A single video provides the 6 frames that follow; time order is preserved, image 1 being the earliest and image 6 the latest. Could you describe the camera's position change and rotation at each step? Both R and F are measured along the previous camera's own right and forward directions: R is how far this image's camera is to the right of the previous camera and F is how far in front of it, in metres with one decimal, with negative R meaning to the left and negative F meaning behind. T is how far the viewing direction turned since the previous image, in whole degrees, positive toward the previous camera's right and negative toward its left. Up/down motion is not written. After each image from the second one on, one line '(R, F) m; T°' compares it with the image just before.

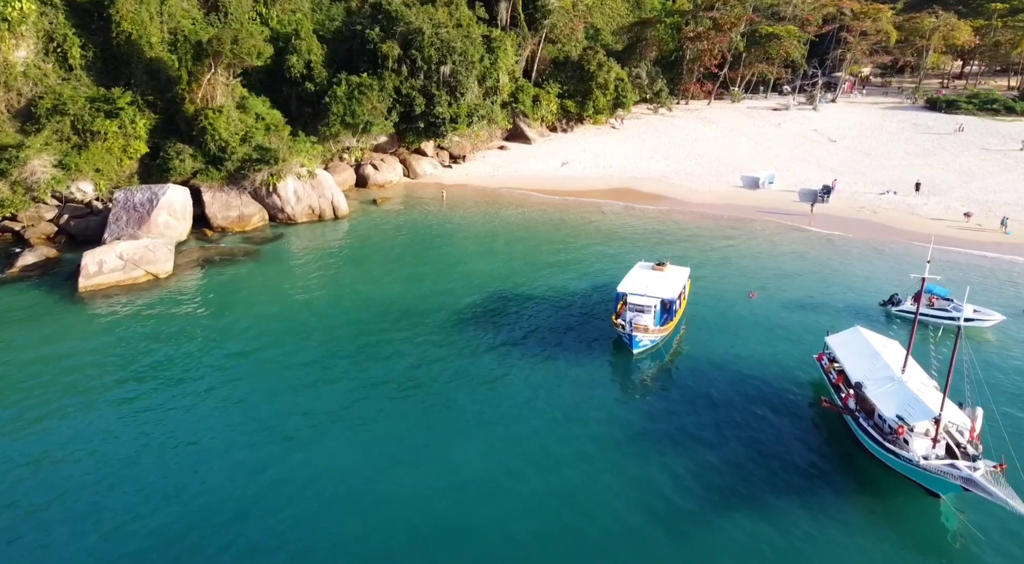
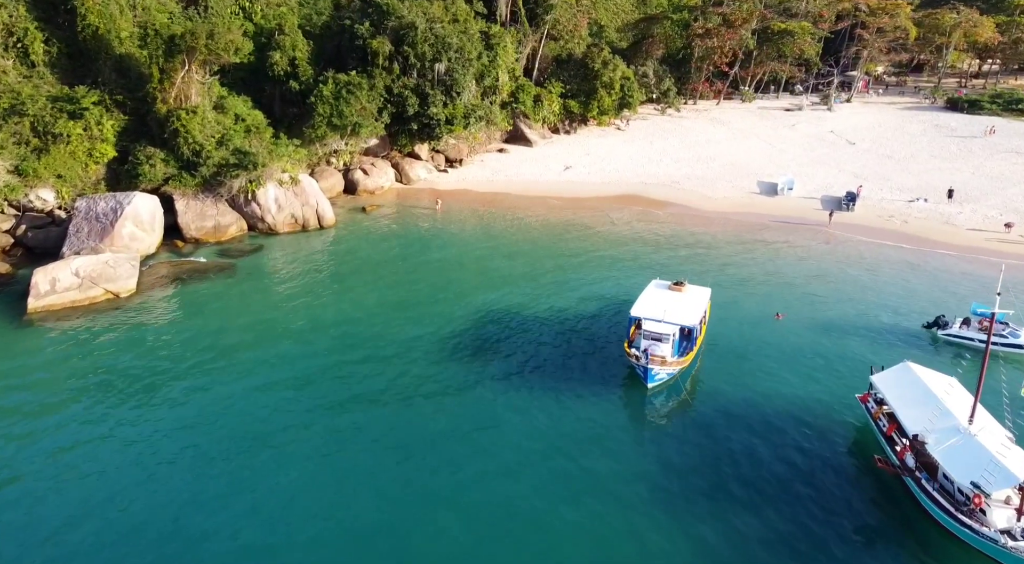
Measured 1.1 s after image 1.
(+0.1, +3.6) m; 0°
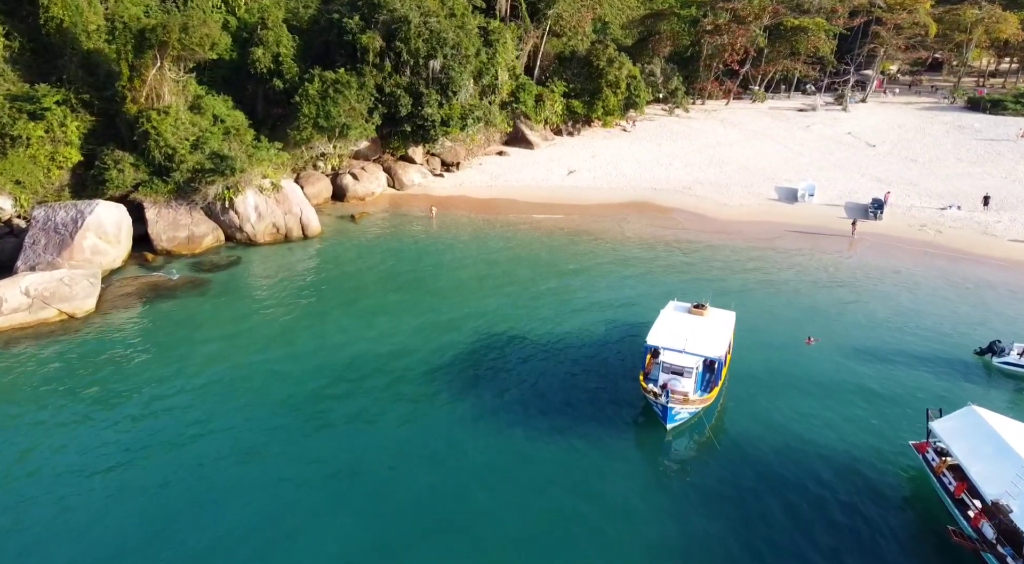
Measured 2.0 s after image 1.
(0.0, +3.3) m; 0°
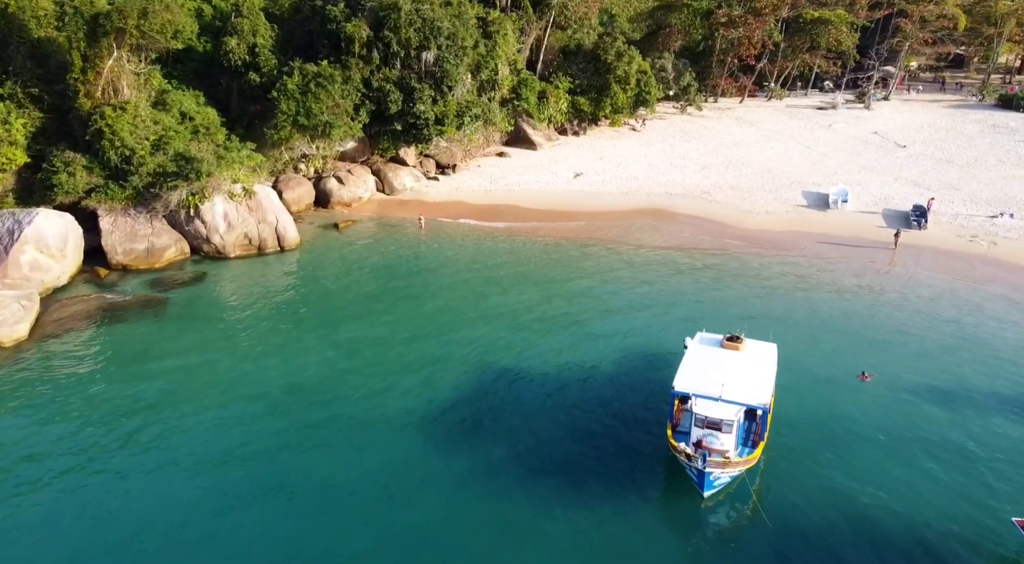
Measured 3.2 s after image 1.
(0.0, +4.2) m; 0°
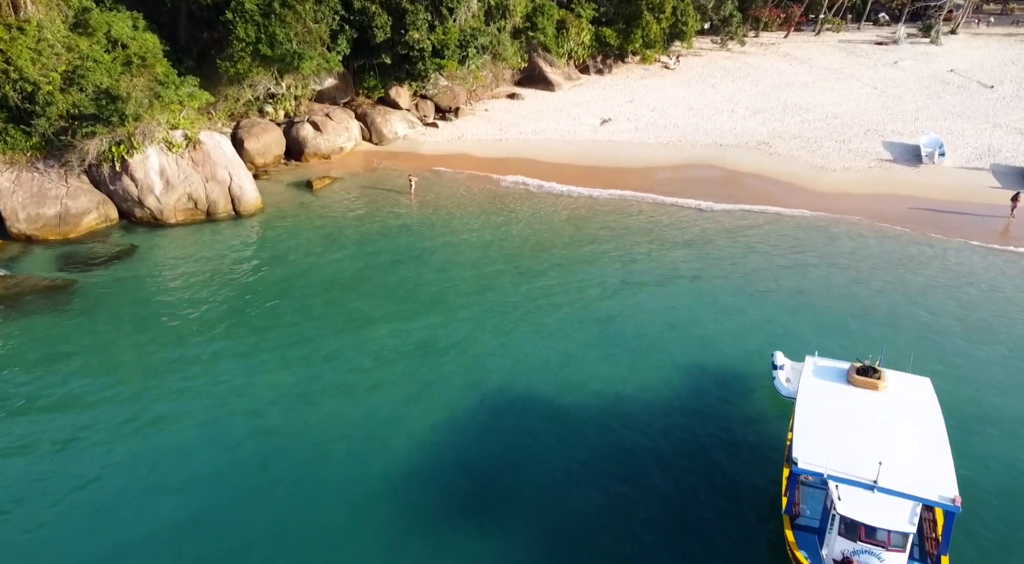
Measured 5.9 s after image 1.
(-0.4, +7.2) m; -1°
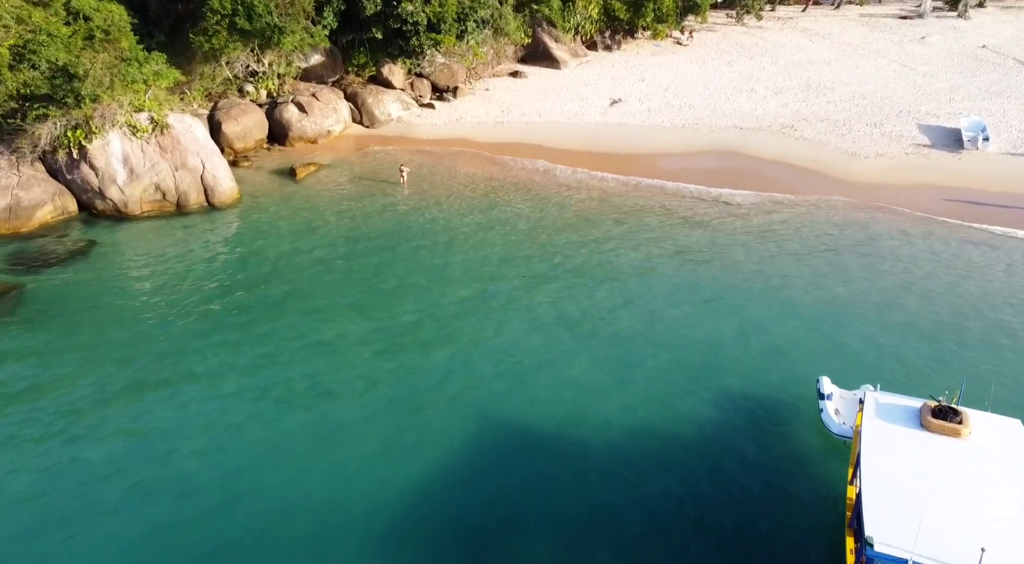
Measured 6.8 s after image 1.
(0.0, +2.5) m; 0°
